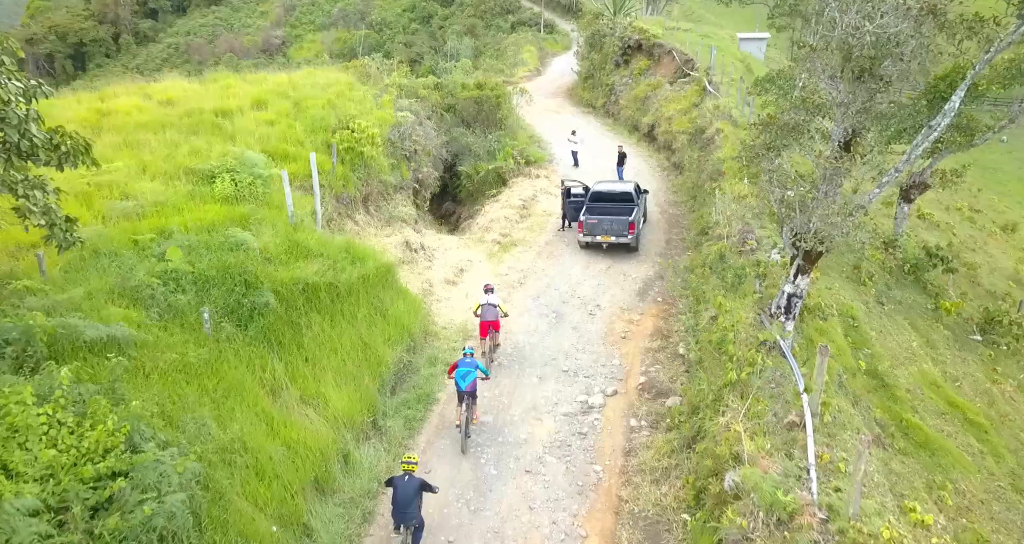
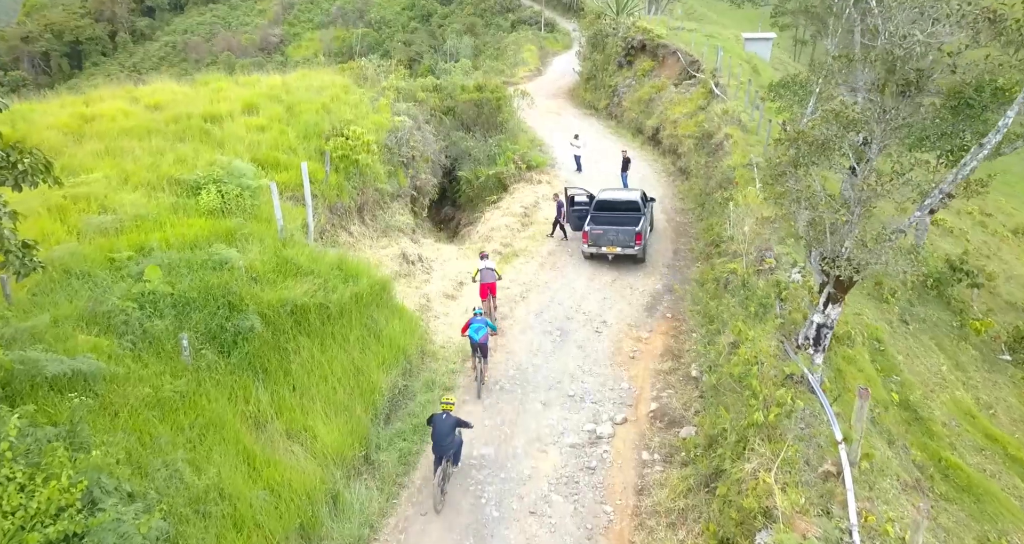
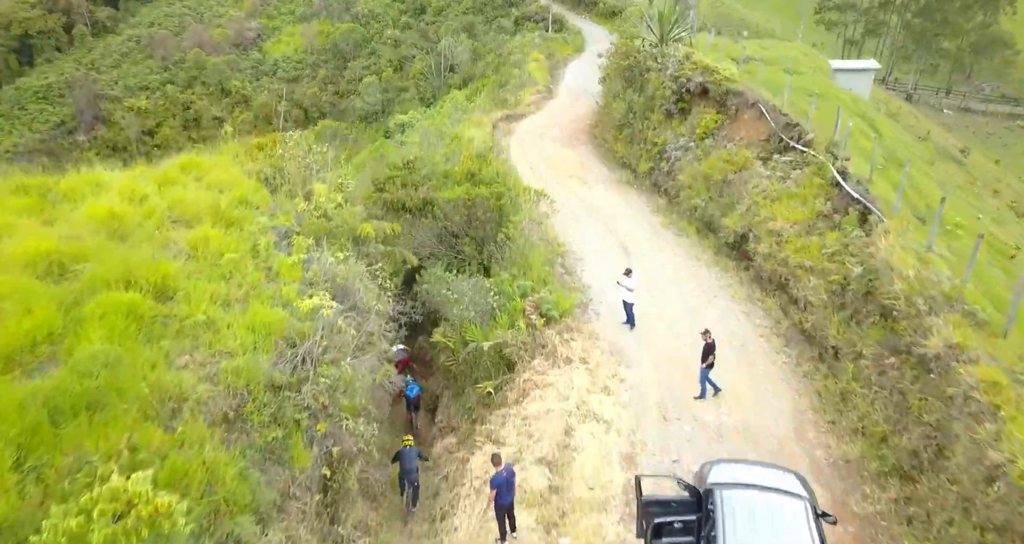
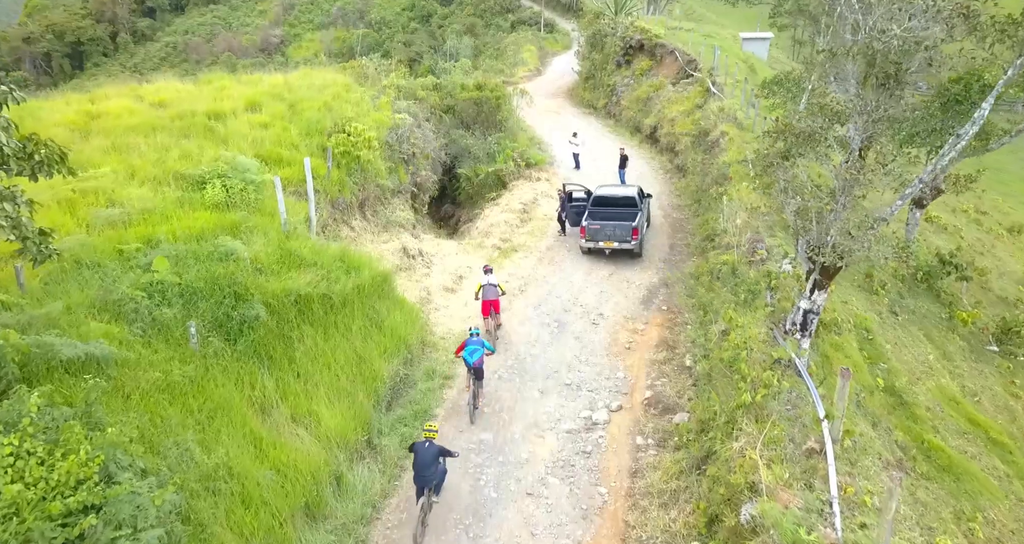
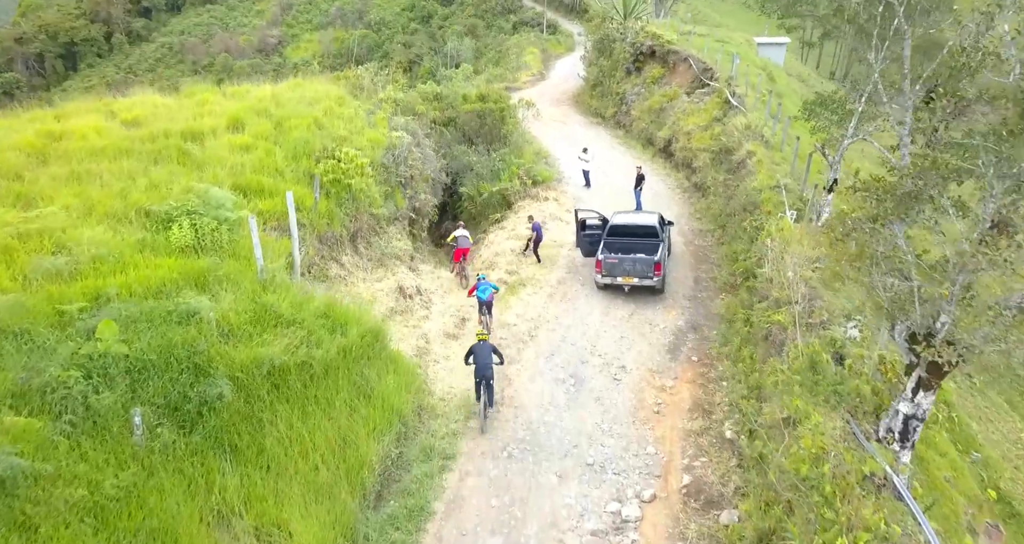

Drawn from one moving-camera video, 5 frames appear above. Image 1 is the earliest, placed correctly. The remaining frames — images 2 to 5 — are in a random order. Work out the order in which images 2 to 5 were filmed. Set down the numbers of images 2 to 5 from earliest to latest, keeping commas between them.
4, 2, 5, 3
